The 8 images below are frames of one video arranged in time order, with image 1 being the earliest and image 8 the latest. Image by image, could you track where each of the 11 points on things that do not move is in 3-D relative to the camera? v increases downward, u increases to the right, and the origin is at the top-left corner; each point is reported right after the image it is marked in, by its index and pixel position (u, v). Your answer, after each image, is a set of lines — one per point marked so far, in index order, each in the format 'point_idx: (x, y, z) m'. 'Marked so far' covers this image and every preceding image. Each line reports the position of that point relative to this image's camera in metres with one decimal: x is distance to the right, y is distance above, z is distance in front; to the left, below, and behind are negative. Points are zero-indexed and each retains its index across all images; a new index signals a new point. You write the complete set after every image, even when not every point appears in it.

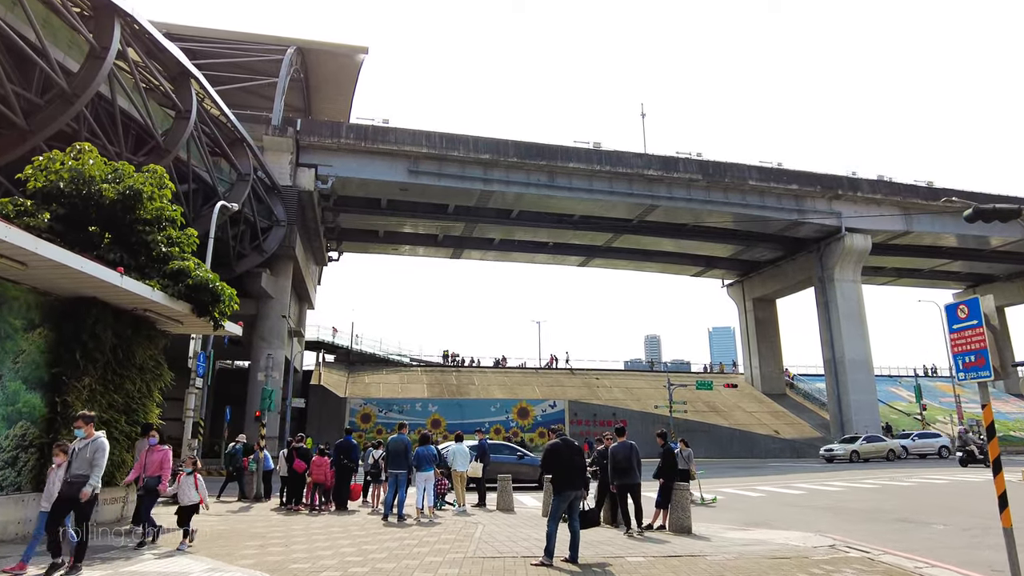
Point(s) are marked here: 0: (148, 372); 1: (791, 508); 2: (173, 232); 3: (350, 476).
0: (-5.1, -1.2, +9.2) m
1: (+4.6, -3.6, +10.8) m
2: (-4.8, +0.8, +9.4) m
3: (-2.8, -3.3, +11.4) m
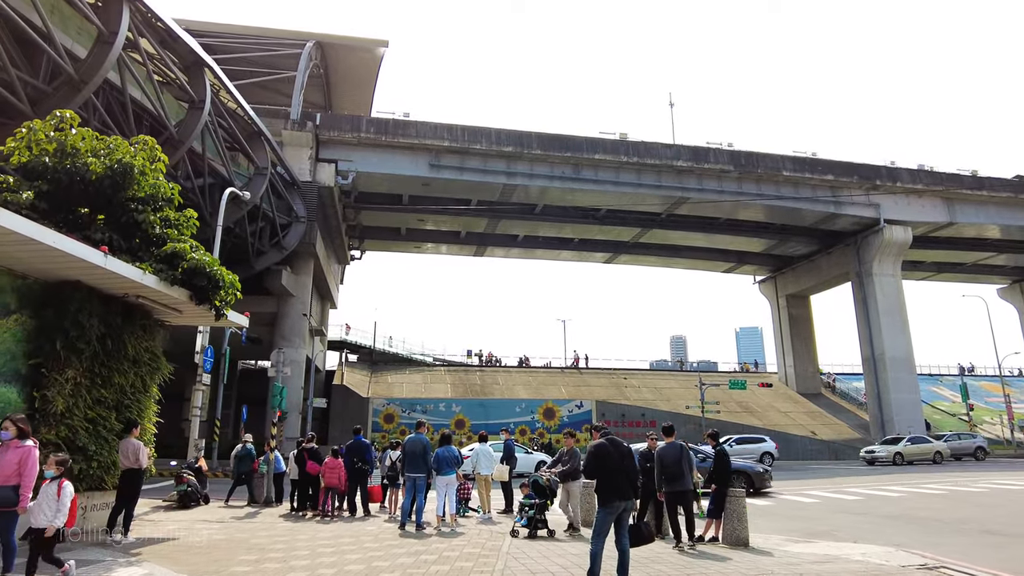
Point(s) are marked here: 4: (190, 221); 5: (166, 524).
0: (-4.7, -1.0, +8.4) m
1: (+5.0, -3.4, +9.6) m
2: (-4.5, +1.0, +8.6) m
3: (-2.3, -3.1, +10.5) m
4: (-4.4, +0.9, +8.9) m
5: (-4.5, -3.0, +8.4) m
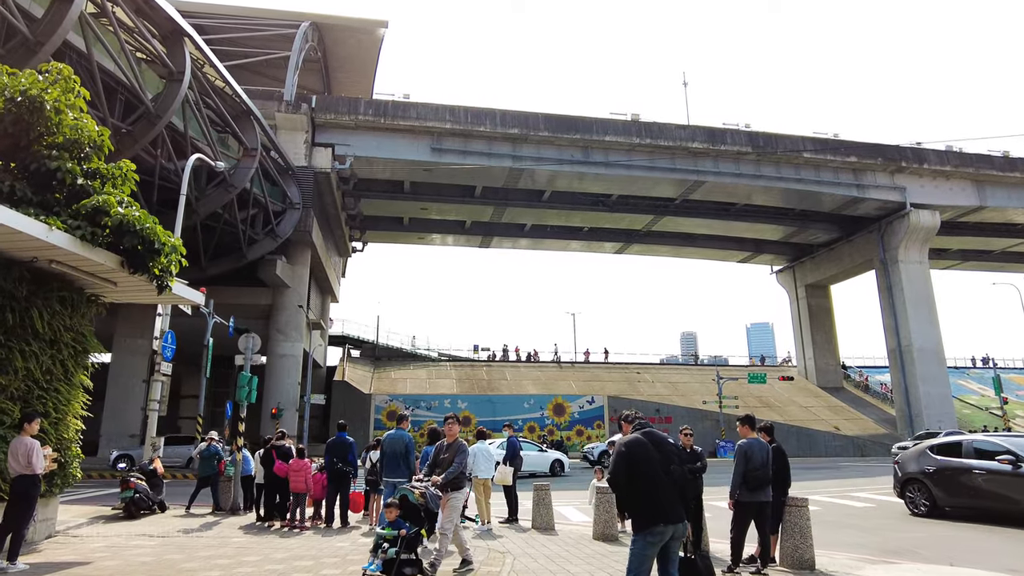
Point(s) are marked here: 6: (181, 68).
0: (-4.7, -0.6, +6.9) m
1: (+5.1, -2.9, +8.0) m
2: (-4.5, +1.4, +7.1) m
3: (-2.3, -2.7, +9.0) m
4: (-4.3, +1.3, +7.4) m
5: (-4.4, -2.7, +6.9) m
6: (-9.1, +6.1, +18.2) m
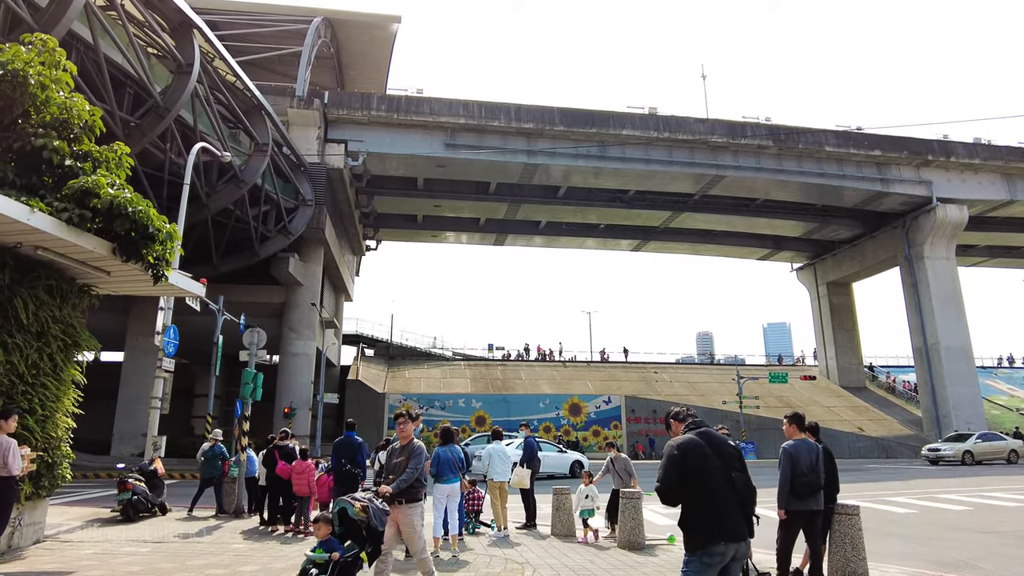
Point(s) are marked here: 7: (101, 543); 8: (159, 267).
0: (-4.5, -0.5, +6.4) m
1: (+5.3, -2.8, +7.3) m
2: (-4.3, +1.5, +6.6) m
3: (-2.0, -2.6, +8.5) m
4: (-4.2, +1.4, +7.0) m
5: (-4.2, -2.5, +6.5) m
6: (-8.7, +6.2, +17.9) m
7: (-4.2, -2.6, +6.7) m
8: (-3.7, +0.2, +6.8) m
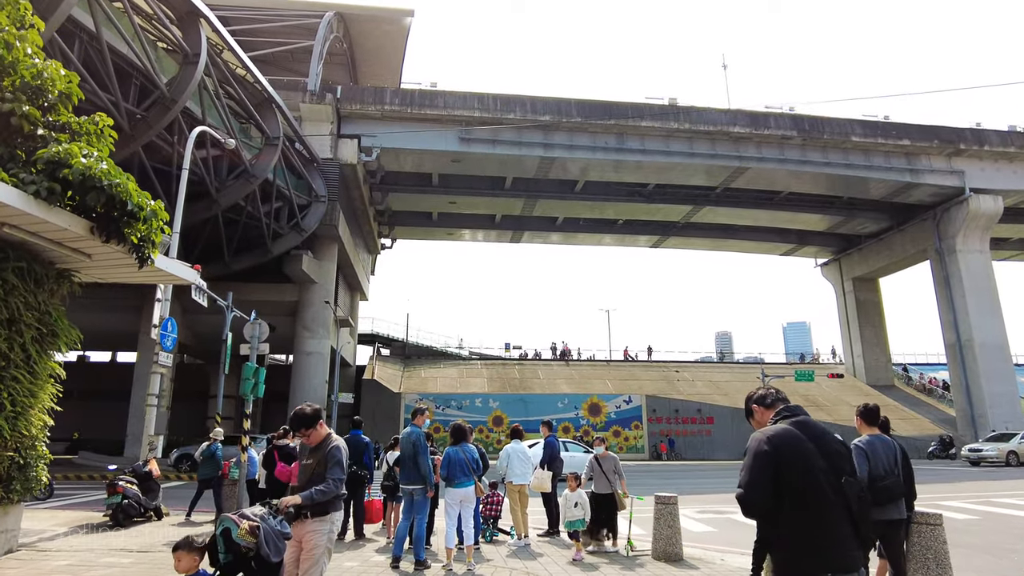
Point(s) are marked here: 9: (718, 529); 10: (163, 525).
0: (-4.3, -0.4, +5.8) m
1: (+5.5, -2.6, +6.5) m
2: (-4.1, +1.6, +6.0) m
3: (-1.8, -2.4, +7.8) m
4: (-4.0, +1.5, +6.4) m
5: (-4.0, -2.4, +5.9) m
6: (-8.3, +6.3, +17.4) m
7: (-4.0, -2.4, +6.1) m
8: (-3.5, +0.4, +6.2) m
9: (+2.9, -3.4, +9.2) m
10: (-4.1, -2.8, +7.8) m
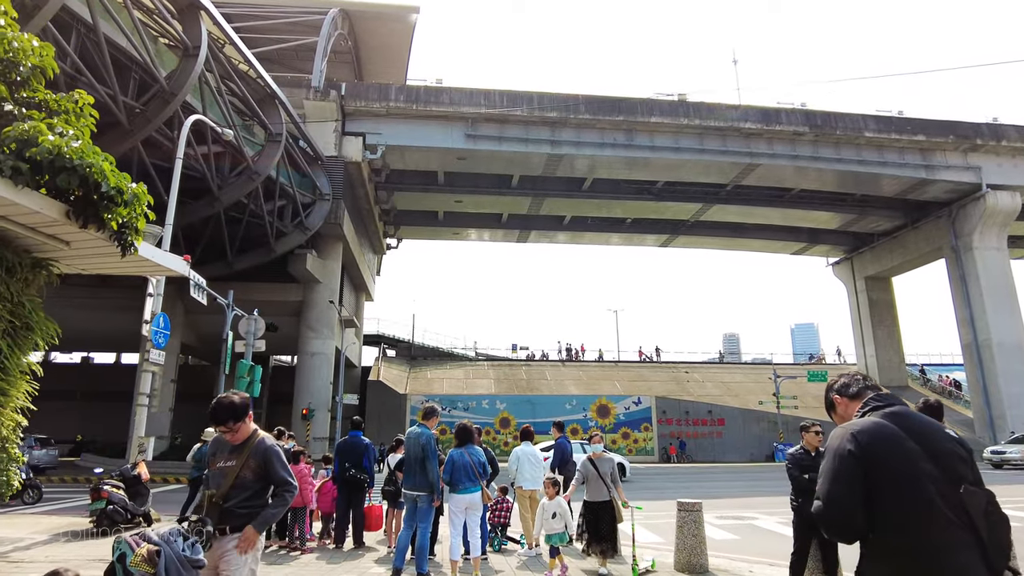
0: (-4.3, -0.3, +5.4) m
1: (+5.6, -2.4, +5.9) m
2: (-4.0, +1.7, +5.6) m
3: (-1.7, -2.3, +7.4) m
4: (-3.9, +1.6, +5.9) m
5: (-4.0, -2.3, +5.4) m
6: (-8.1, +6.3, +17.0) m
7: (-3.9, -2.4, +5.6) m
8: (-3.4, +0.5, +5.8) m
9: (+3.0, -3.3, +8.7) m
10: (-4.0, -2.7, +7.4) m
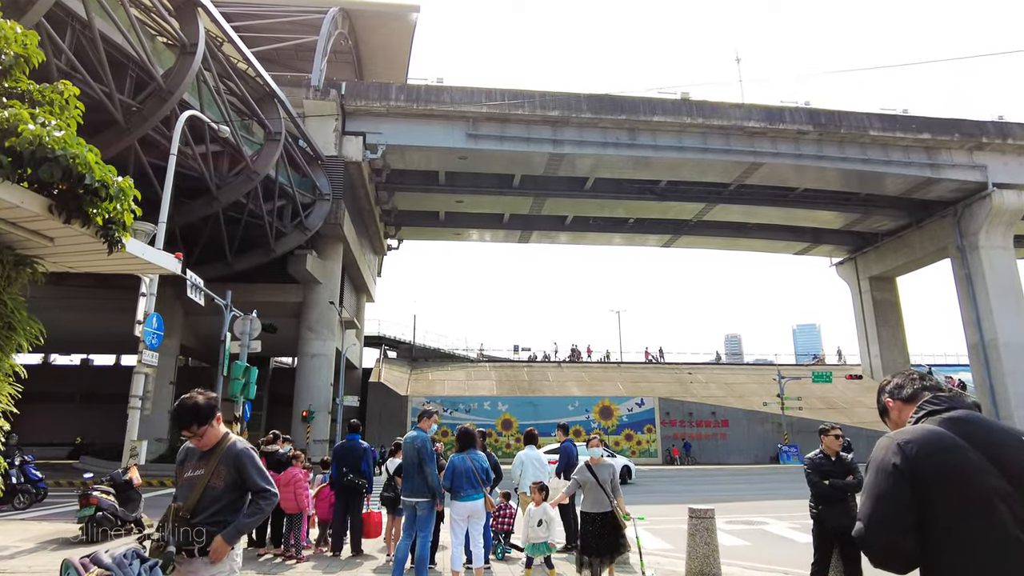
0: (-4.2, -0.3, +5.1) m
1: (+5.6, -2.4, +5.7) m
2: (-4.0, +1.7, +5.3) m
3: (-1.6, -2.3, +7.1) m
4: (-3.9, +1.7, +5.7) m
5: (-3.9, -2.3, +5.2) m
6: (-8.1, +6.3, +16.8) m
7: (-3.9, -2.3, +5.4) m
8: (-3.4, +0.5, +5.5) m
9: (+3.1, -3.3, +8.4) m
10: (-4.0, -2.7, +7.1) m
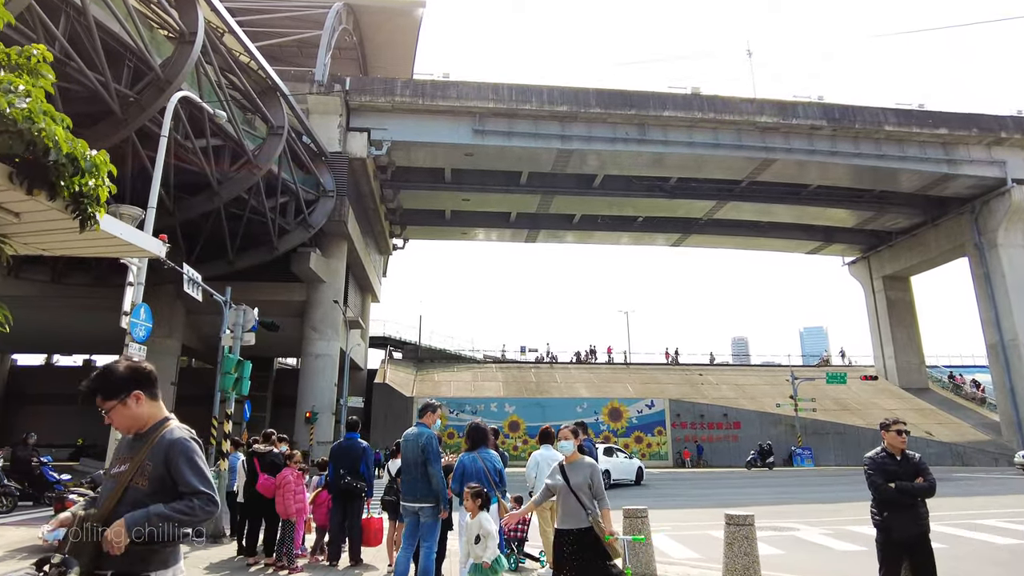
0: (-4.1, -0.1, +4.6) m
1: (+5.7, -2.2, +5.0) m
2: (-3.9, +1.9, +4.8) m
3: (-1.5, -2.1, +6.5) m
4: (-3.8, +1.8, +5.1) m
5: (-3.8, -2.1, +4.6) m
6: (-7.9, +6.4, +16.3) m
7: (-3.8, -2.2, +4.8) m
8: (-3.3, +0.6, +5.0) m
9: (+3.2, -3.1, +7.8) m
10: (-3.9, -2.6, +6.6) m
